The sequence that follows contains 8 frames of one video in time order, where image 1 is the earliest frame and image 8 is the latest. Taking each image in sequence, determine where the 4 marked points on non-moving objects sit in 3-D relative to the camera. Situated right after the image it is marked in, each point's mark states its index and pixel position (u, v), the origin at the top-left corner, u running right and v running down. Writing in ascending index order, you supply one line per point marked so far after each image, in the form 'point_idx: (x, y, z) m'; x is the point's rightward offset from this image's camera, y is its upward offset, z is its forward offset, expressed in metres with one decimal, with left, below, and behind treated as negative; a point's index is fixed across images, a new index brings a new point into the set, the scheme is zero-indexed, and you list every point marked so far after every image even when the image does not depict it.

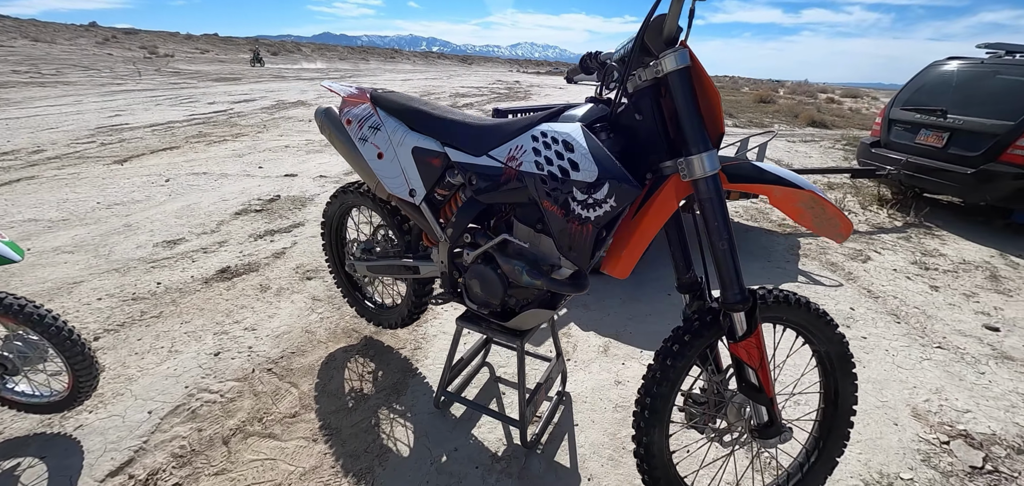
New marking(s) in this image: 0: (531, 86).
0: (+0.7, +6.2, +17.5) m
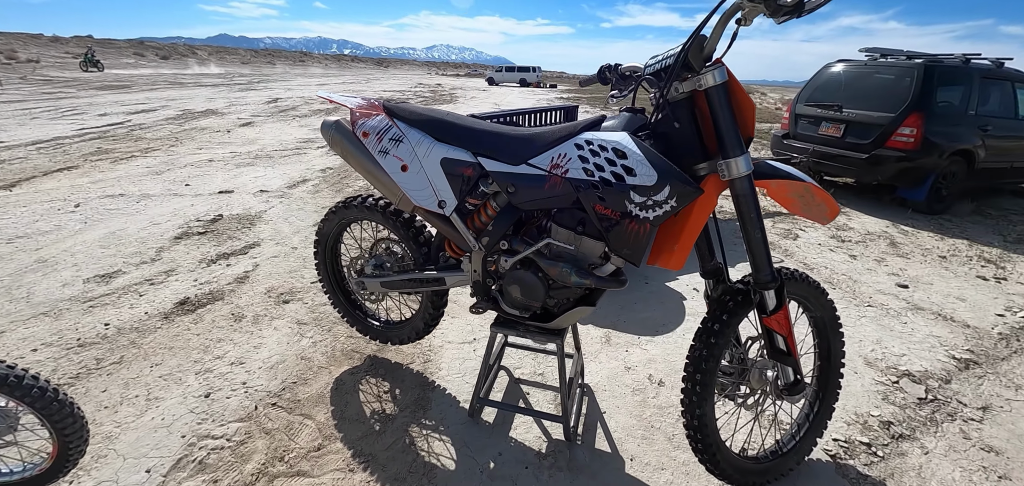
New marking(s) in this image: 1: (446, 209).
0: (-2.3, +6.1, +17.5) m
1: (-0.3, +0.1, +1.7) m
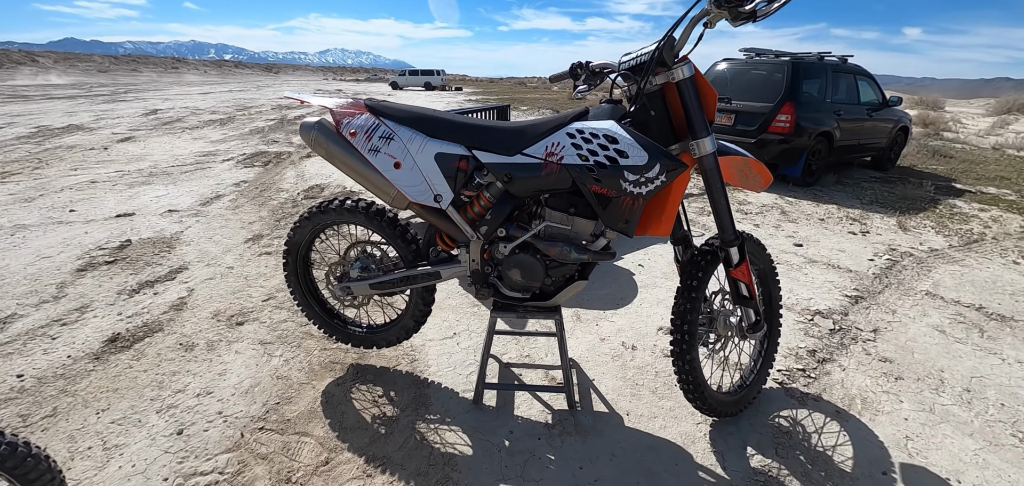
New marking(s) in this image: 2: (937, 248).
0: (-5.9, +5.7, +16.8) m
1: (-0.3, +0.2, +1.7) m
2: (+4.0, -0.1, +4.1) m
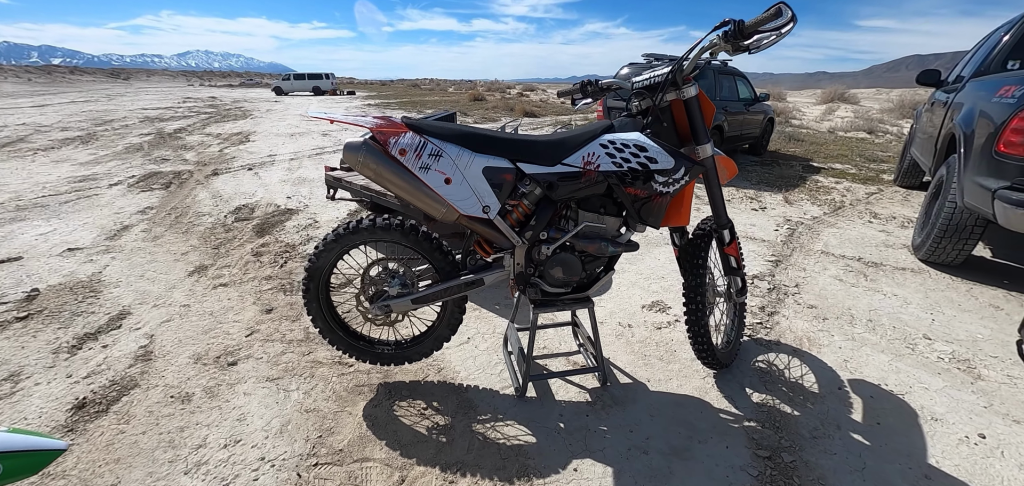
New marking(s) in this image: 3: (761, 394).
0: (-9.5, +4.9, +15.2) m
1: (-0.1, +0.1, +1.8) m
2: (+3.6, +0.3, +5.1) m
3: (+1.3, -0.8, +2.3) m
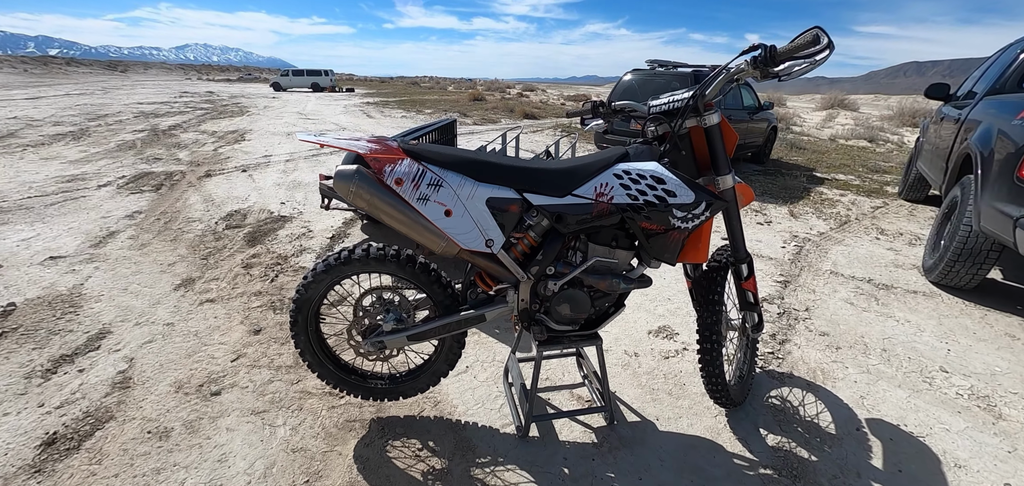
0: (-9.5, +5.0, +15.0) m
1: (-0.1, 0.0, +1.7) m
2: (+3.6, +0.1, +5.0) m
3: (+1.3, -1.0, +2.2) m
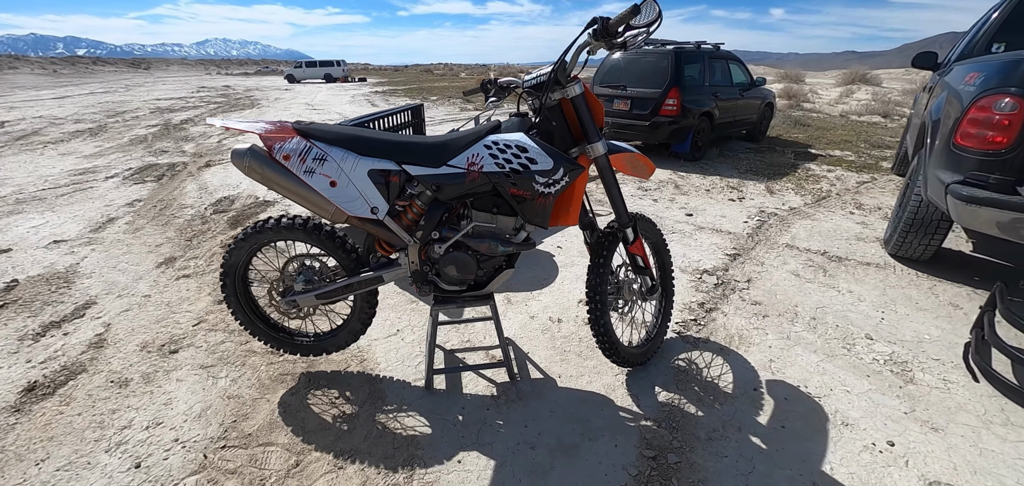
0: (-9.3, +5.4, +15.6) m
1: (-0.6, +0.1, +1.9) m
2: (+3.2, +0.4, +5.0) m
3: (+0.8, -0.8, +2.4) m
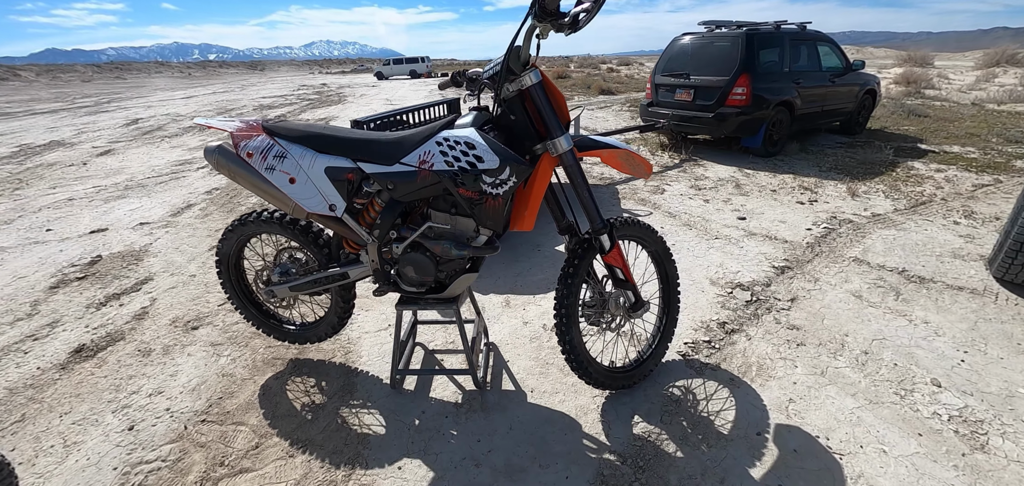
0: (-6.5, +5.9, +16.8) m
1: (-0.8, +0.1, +1.9) m
2: (+3.6, +0.3, +4.3) m
3: (+0.7, -0.8, +2.1) m
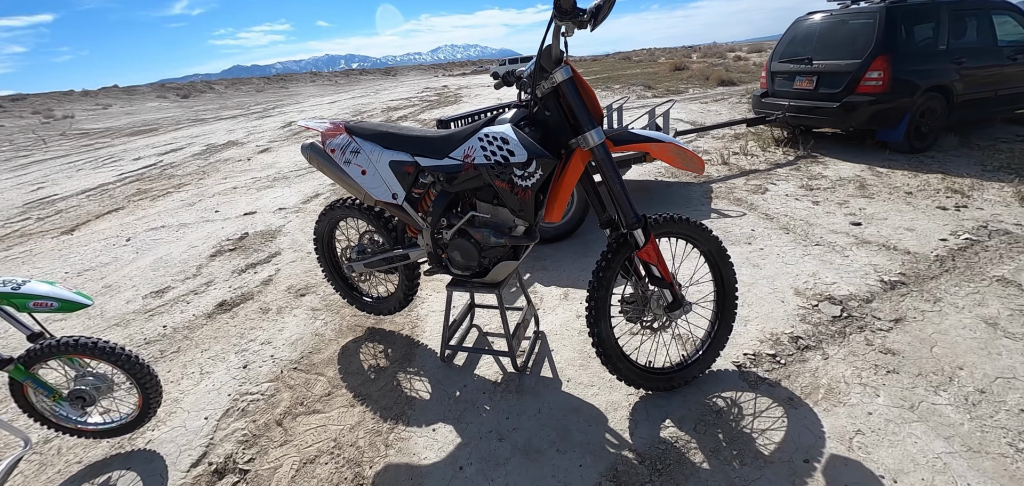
0: (-2.1, +6.3, +18.0) m
1: (-0.6, +0.2, +2.2) m
2: (+4.2, +0.1, +3.4) m
3: (+0.8, -0.8, +2.0) m
